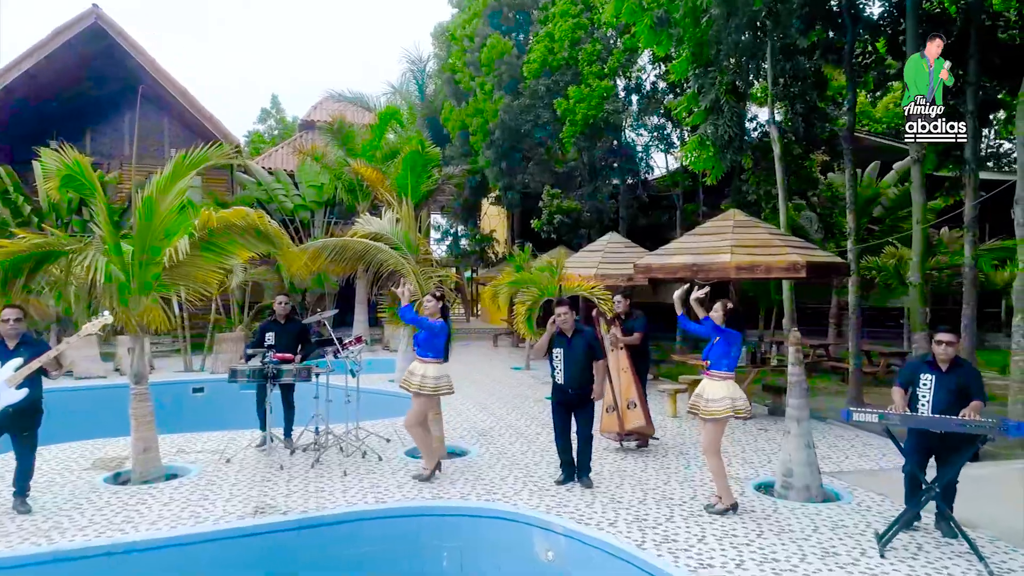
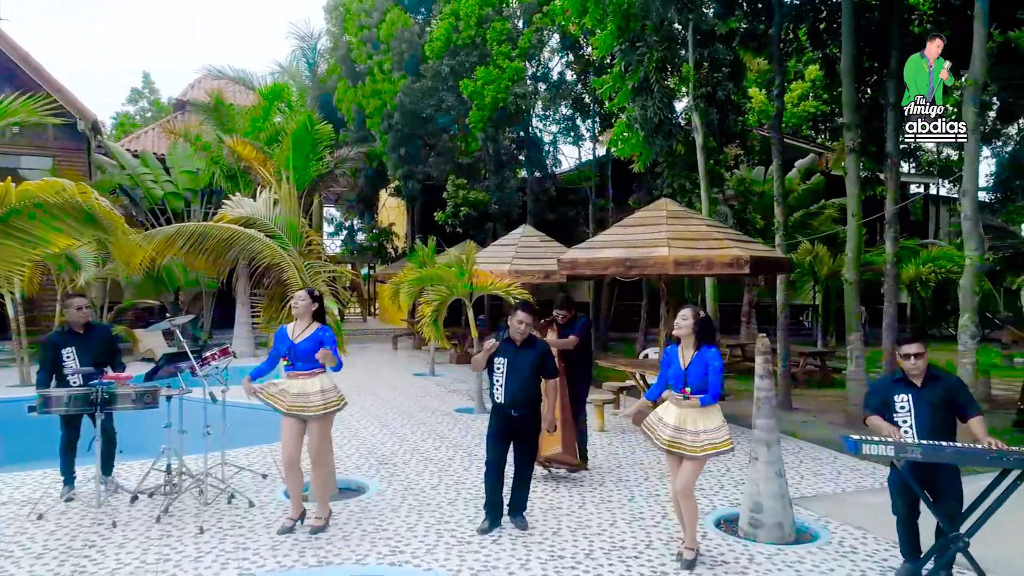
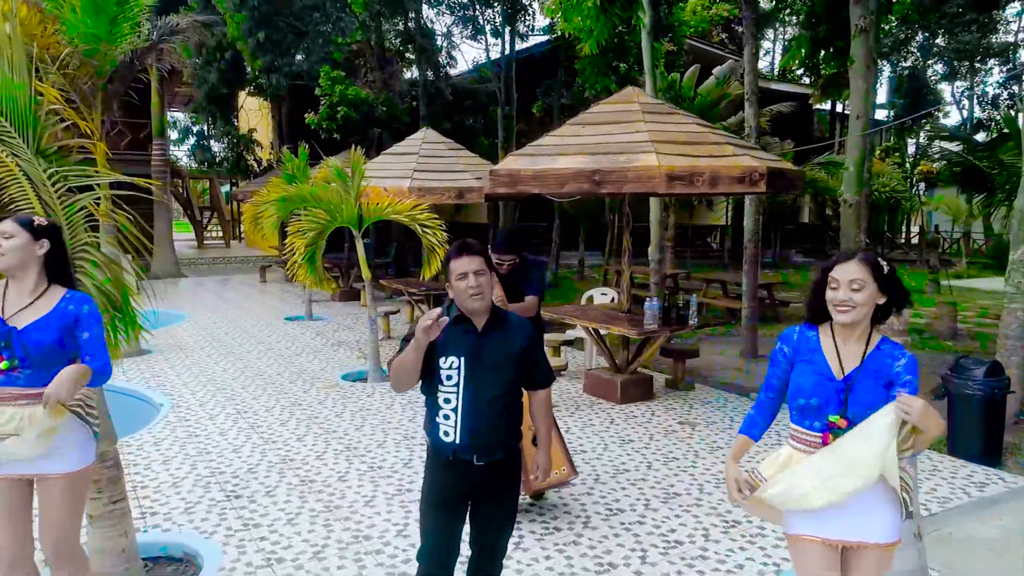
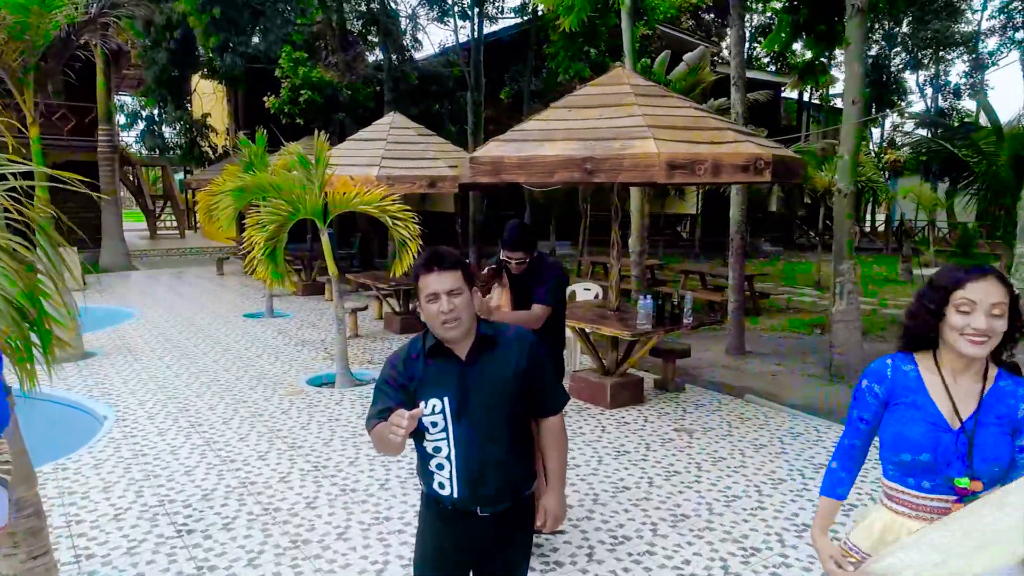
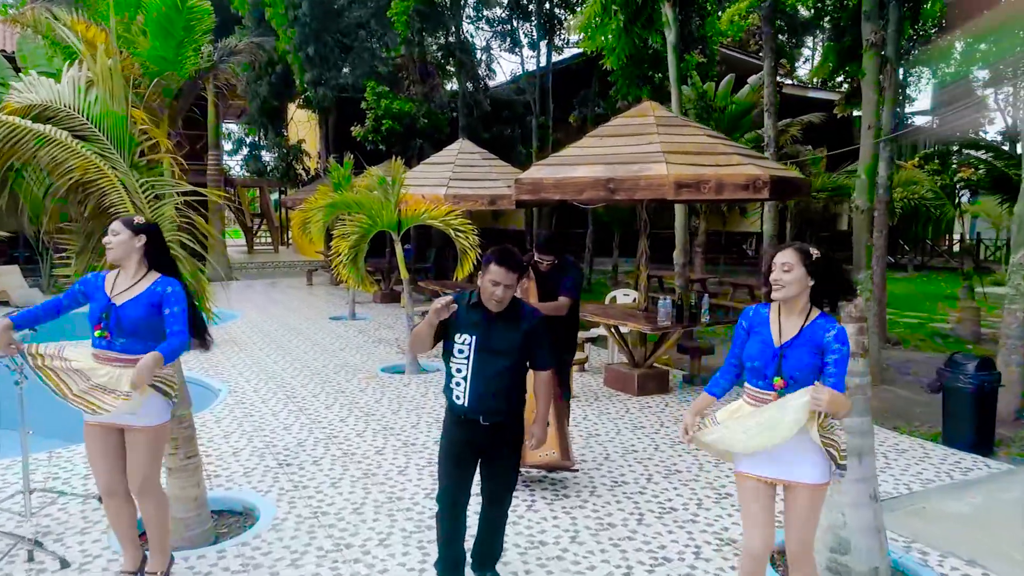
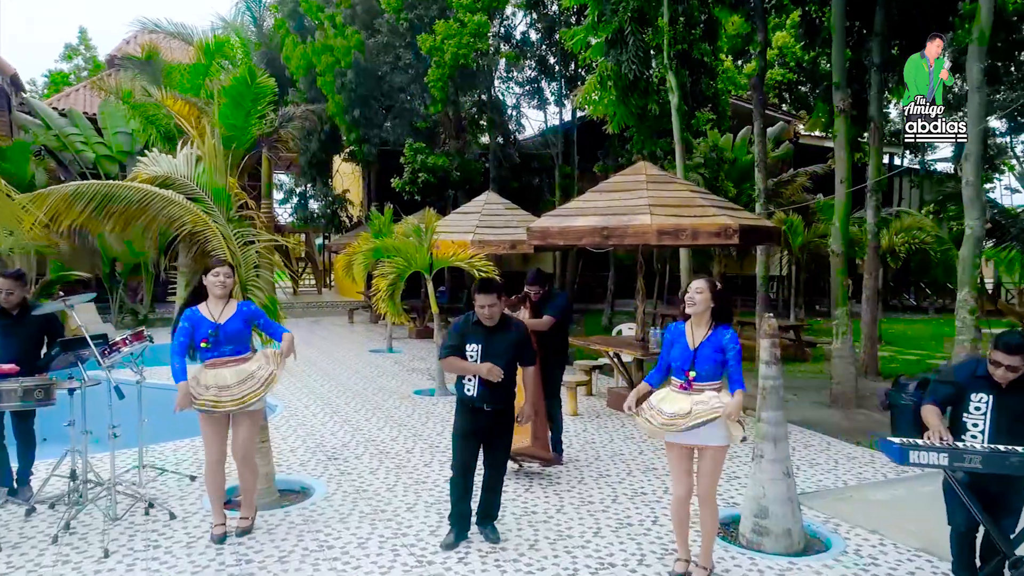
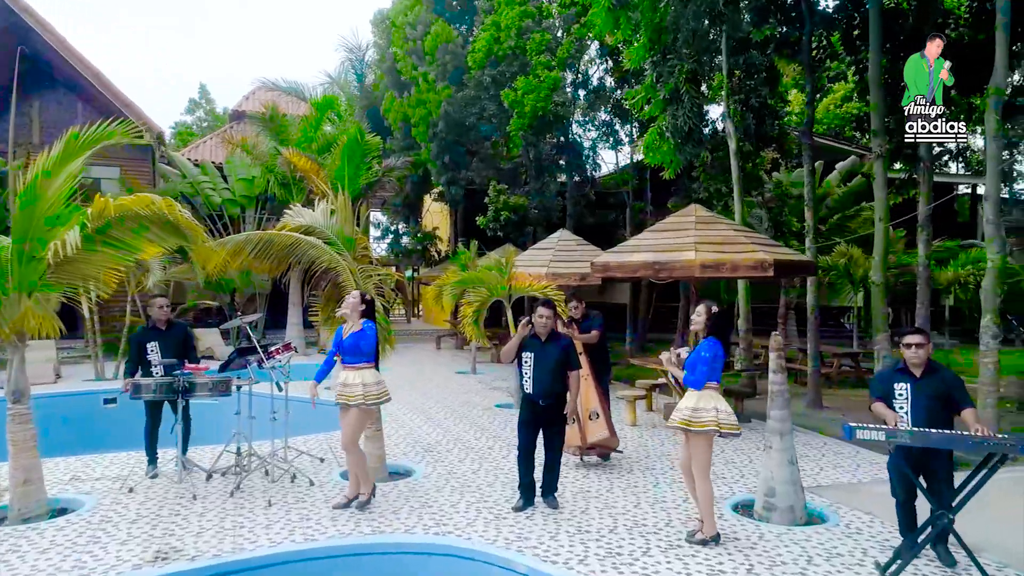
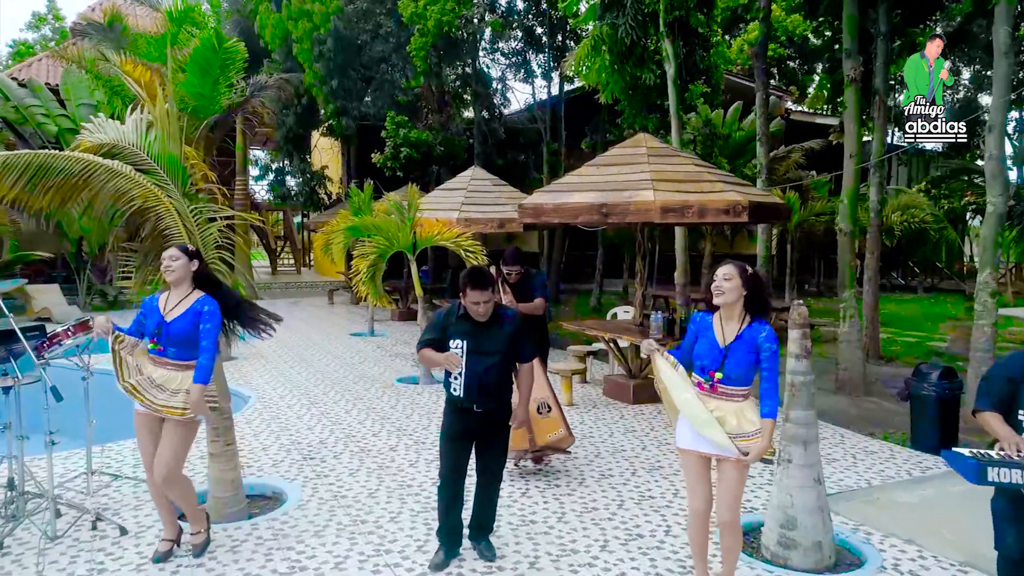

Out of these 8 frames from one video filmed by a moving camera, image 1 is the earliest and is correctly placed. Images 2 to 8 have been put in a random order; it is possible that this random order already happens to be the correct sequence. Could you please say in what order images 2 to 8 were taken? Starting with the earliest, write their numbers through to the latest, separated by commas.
7, 2, 6, 8, 5, 3, 4
